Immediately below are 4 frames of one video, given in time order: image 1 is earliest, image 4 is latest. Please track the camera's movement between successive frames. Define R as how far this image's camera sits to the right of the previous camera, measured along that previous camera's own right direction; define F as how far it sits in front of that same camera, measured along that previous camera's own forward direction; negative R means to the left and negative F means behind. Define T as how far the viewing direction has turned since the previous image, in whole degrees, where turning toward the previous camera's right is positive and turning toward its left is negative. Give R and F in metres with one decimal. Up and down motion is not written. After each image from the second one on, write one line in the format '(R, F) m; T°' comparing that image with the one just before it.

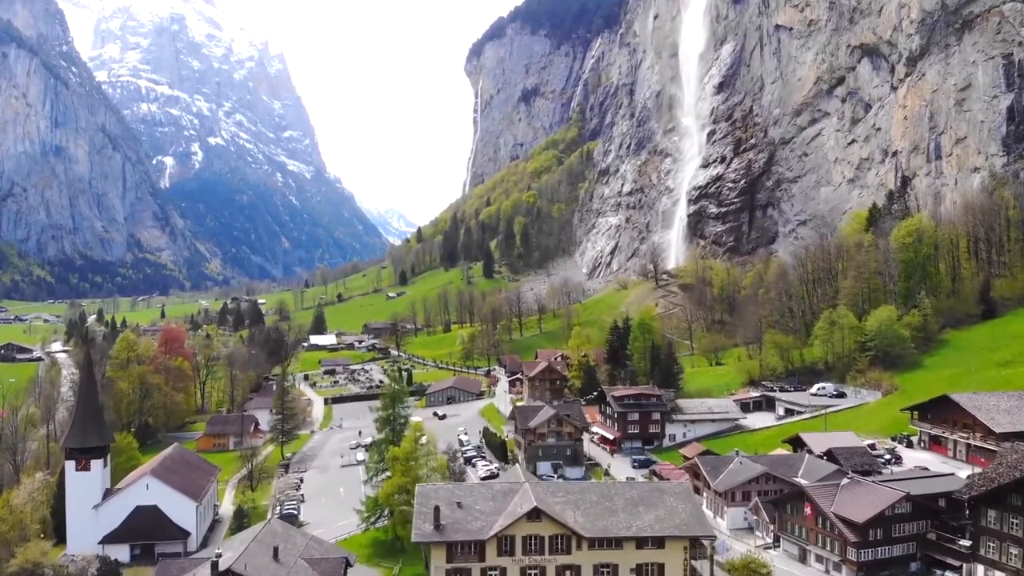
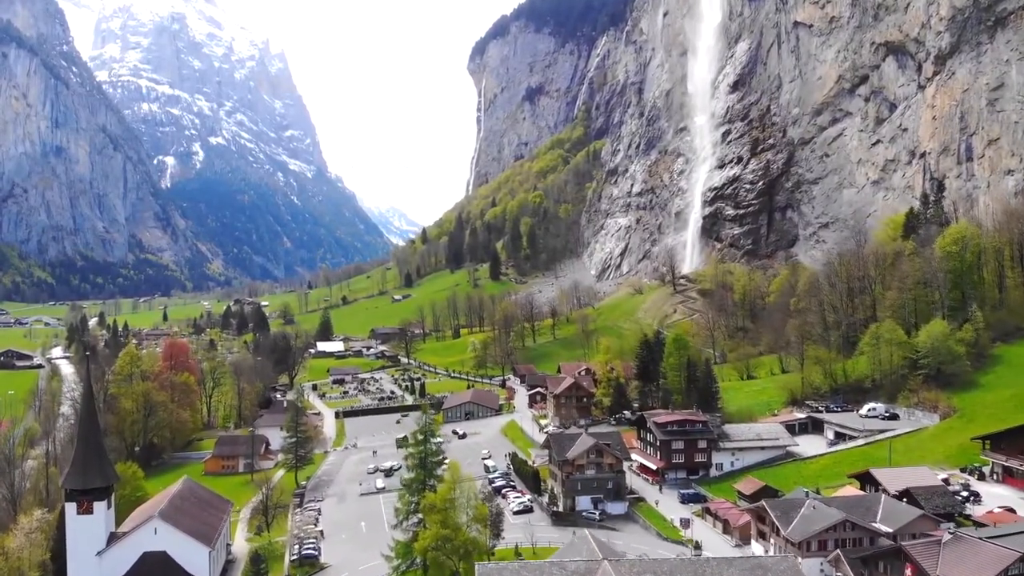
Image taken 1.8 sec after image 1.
(-1.8, +3.4) m; 0°
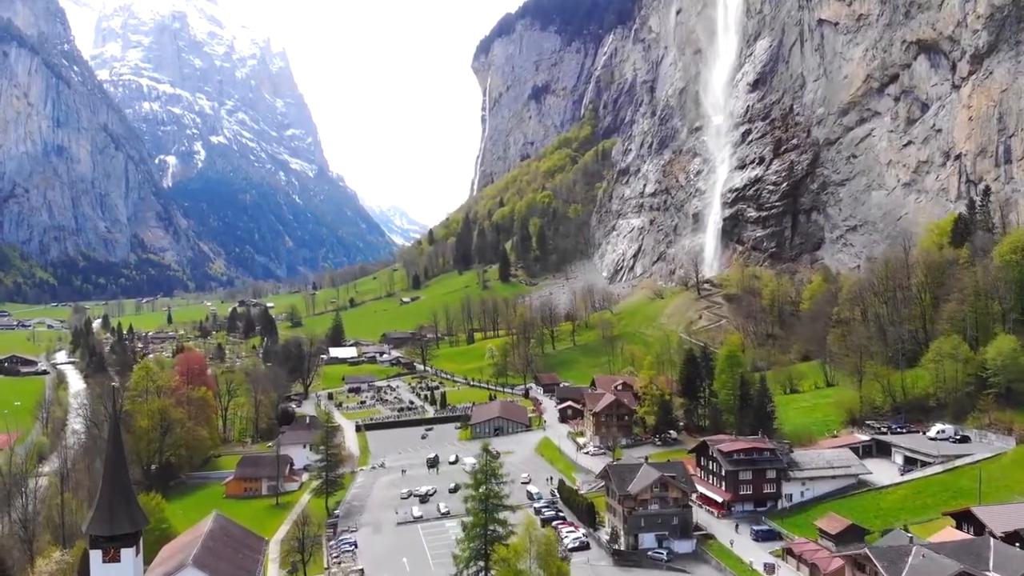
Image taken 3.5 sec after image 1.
(-2.7, +3.2) m; 0°
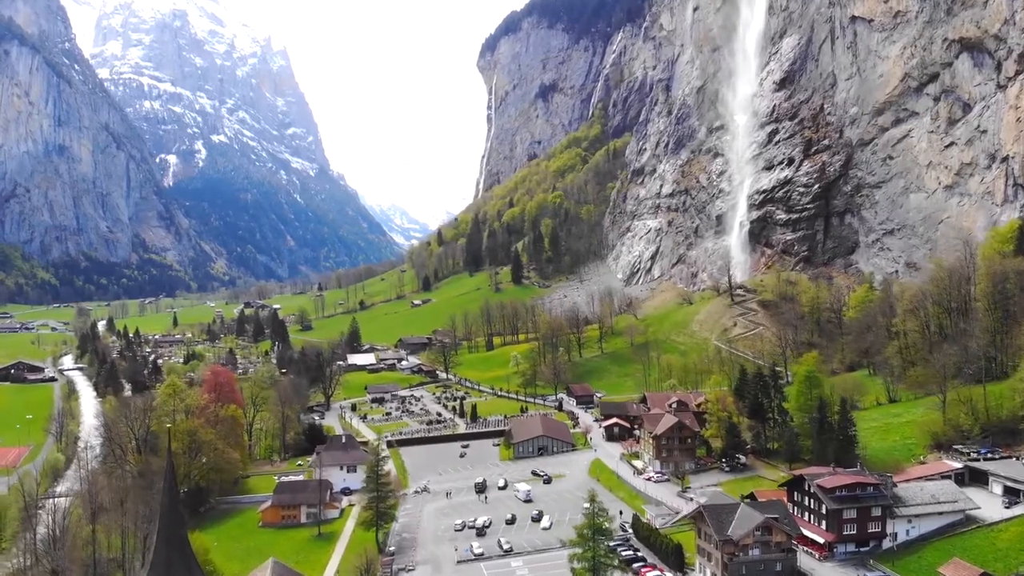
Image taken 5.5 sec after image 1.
(-3.8, +3.6) m; 0°
